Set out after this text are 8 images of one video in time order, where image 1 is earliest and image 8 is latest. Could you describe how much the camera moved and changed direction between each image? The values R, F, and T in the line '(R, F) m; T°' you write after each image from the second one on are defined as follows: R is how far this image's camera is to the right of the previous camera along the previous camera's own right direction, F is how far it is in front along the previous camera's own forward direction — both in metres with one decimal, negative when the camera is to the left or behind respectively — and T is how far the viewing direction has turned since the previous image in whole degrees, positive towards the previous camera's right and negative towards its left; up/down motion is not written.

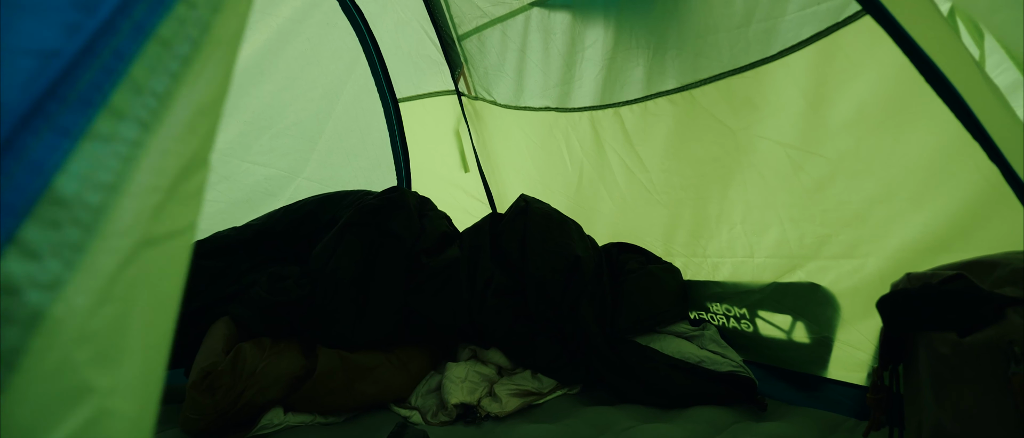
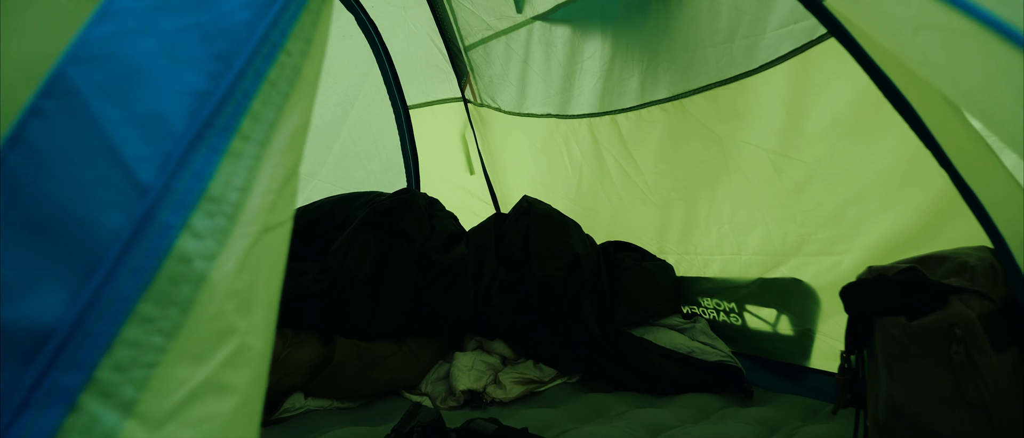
(0.0, -0.1) m; 0°
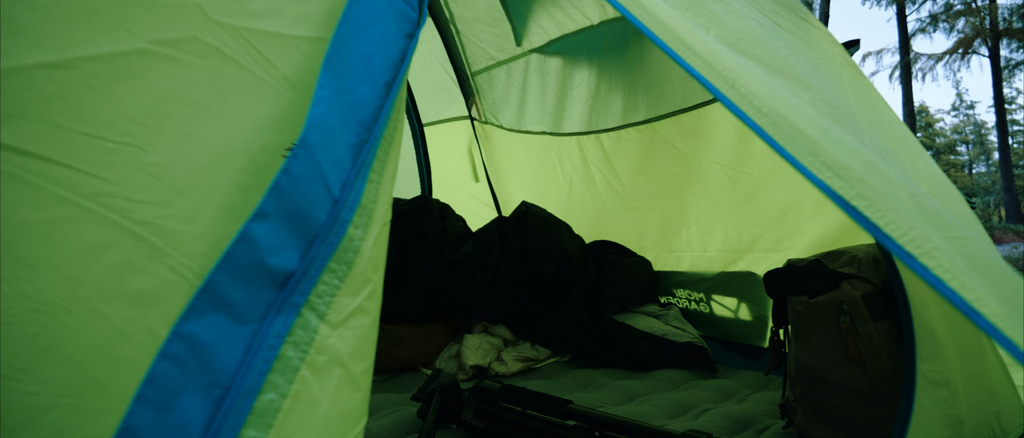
(0.0, -0.3) m; 0°
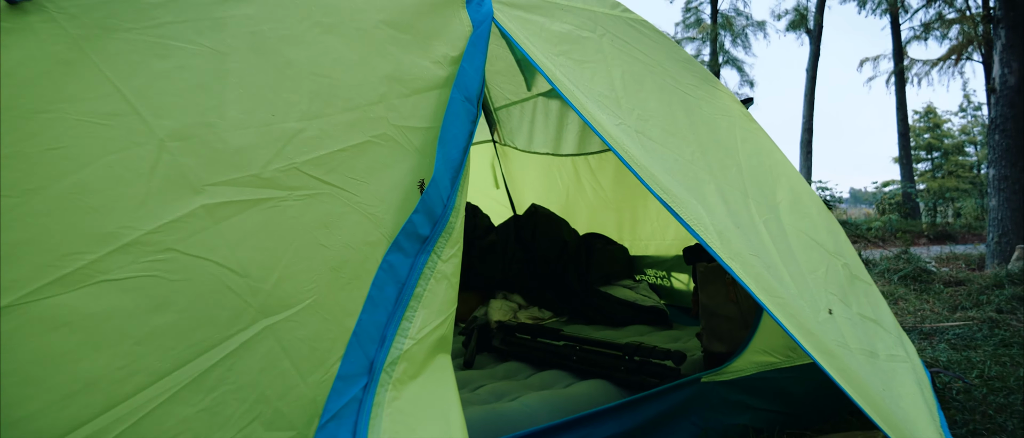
(0.0, -0.8) m; -1°
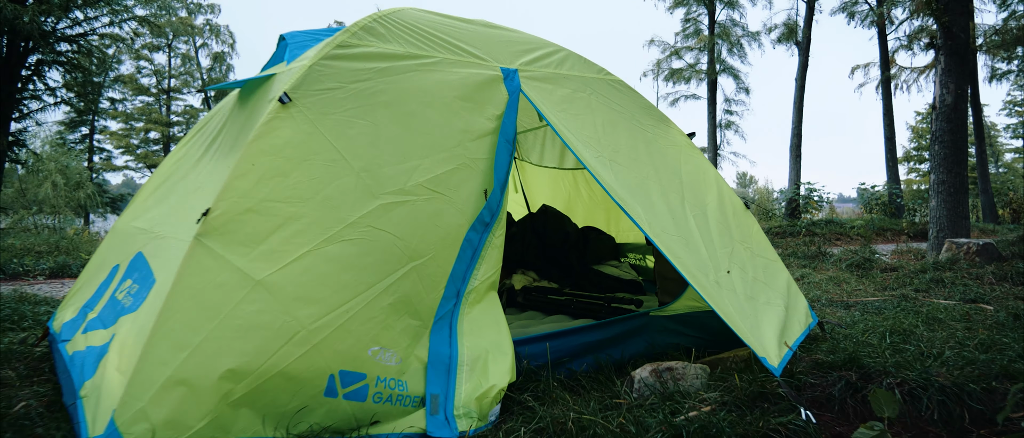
(-0.1, -1.1) m; -1°
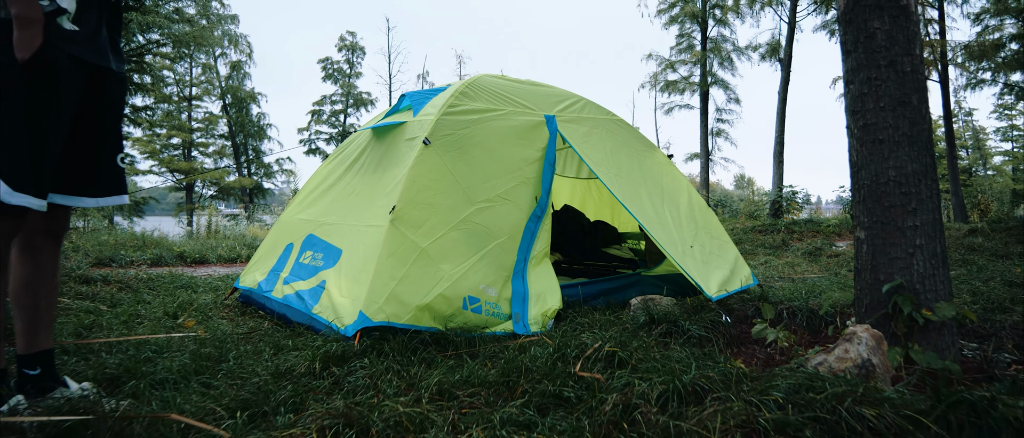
(-0.2, -1.5) m; 0°
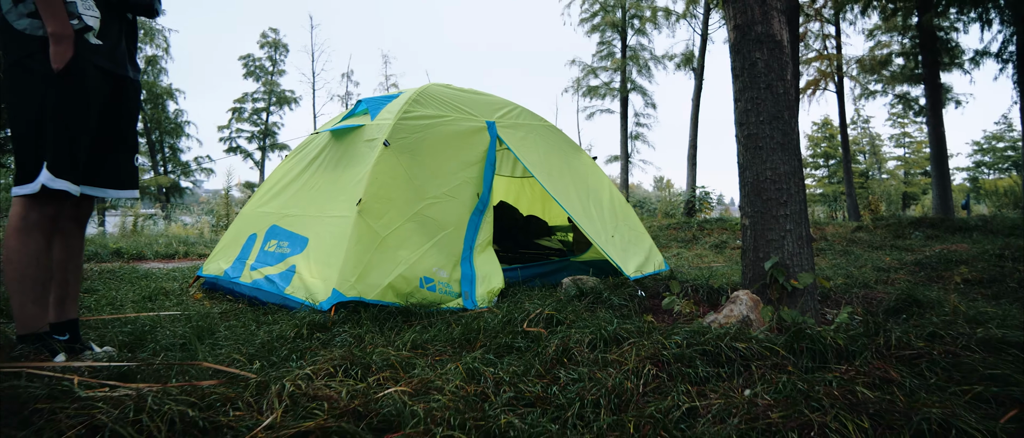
(-0.2, -0.6) m; +6°
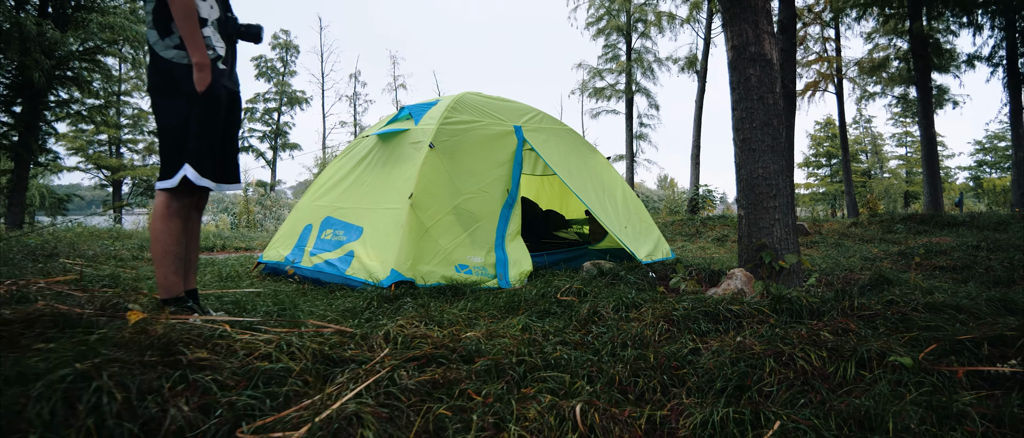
(-0.2, -0.7) m; 0°
